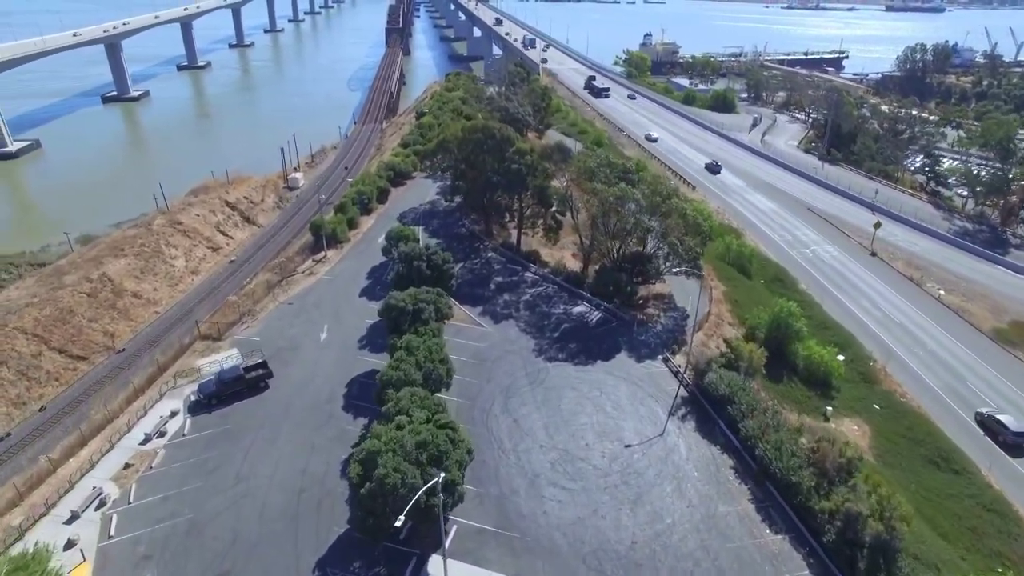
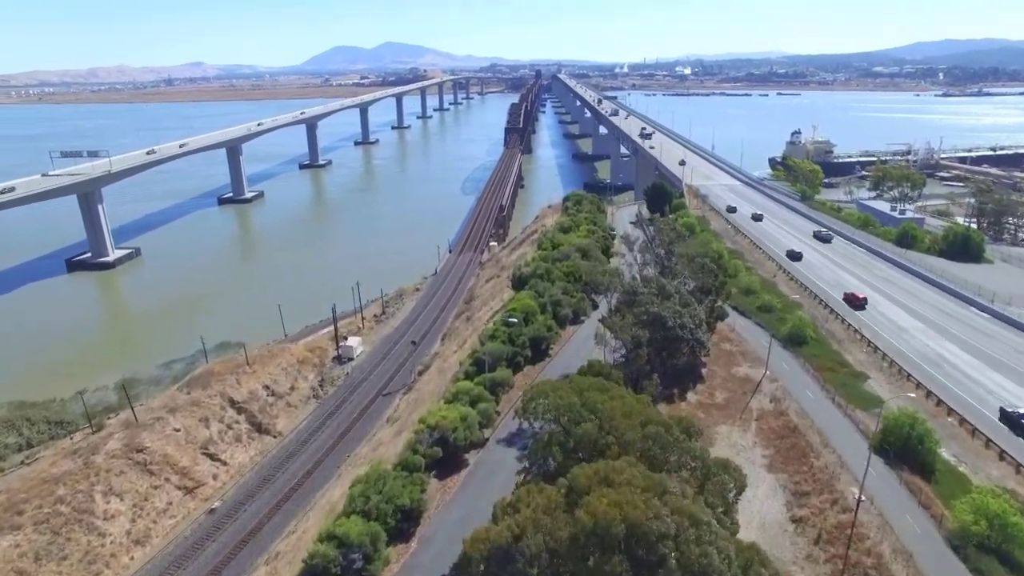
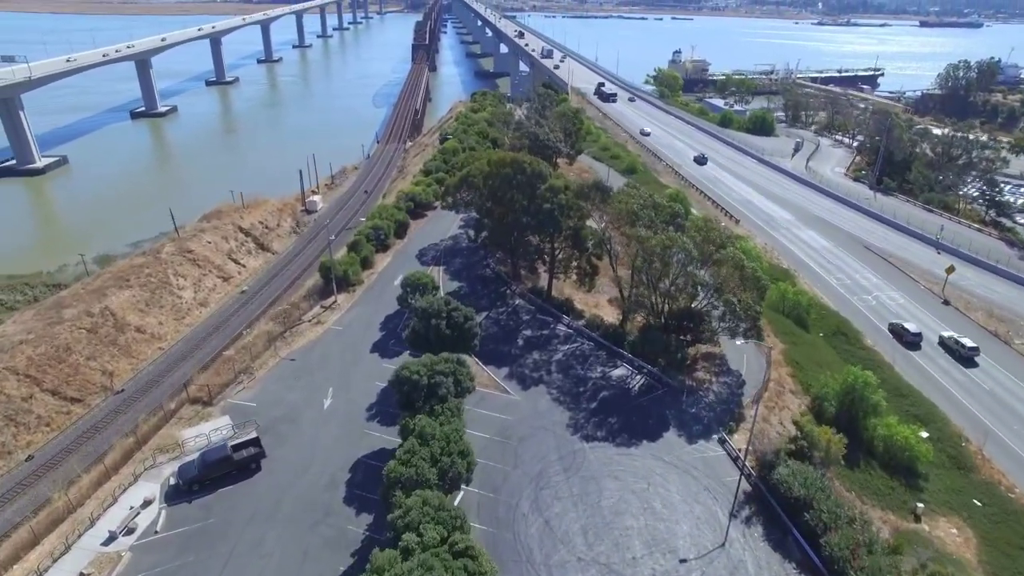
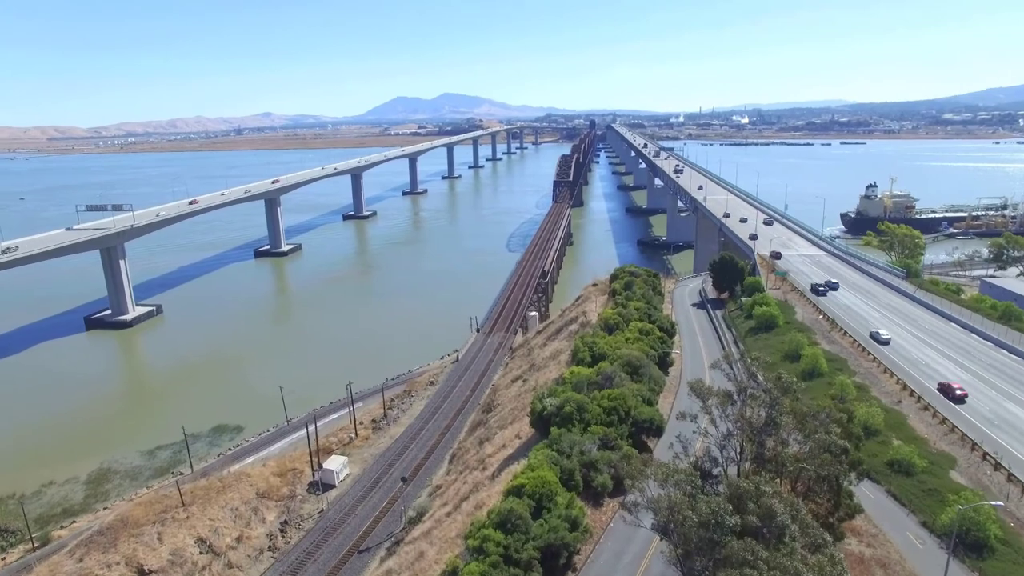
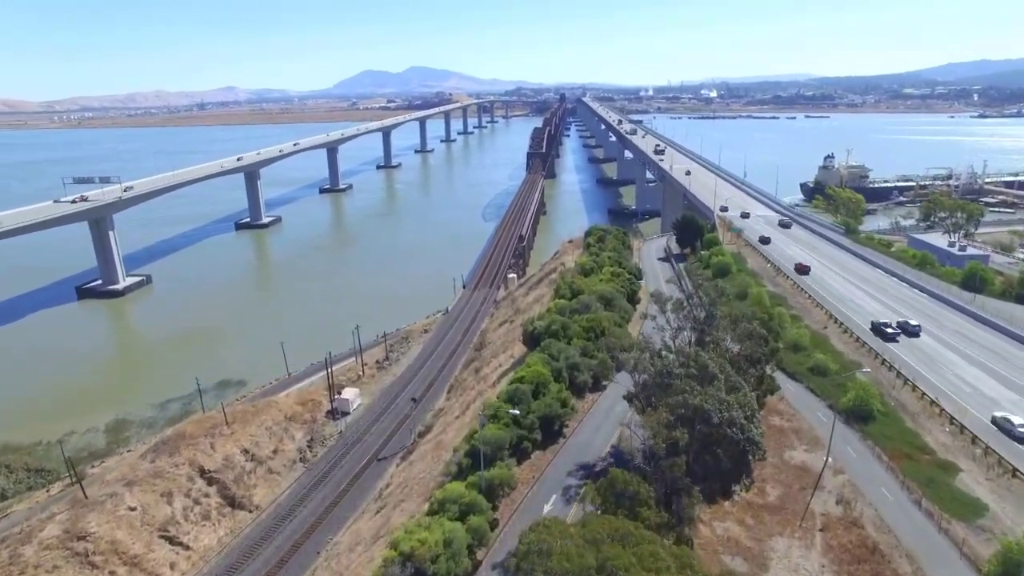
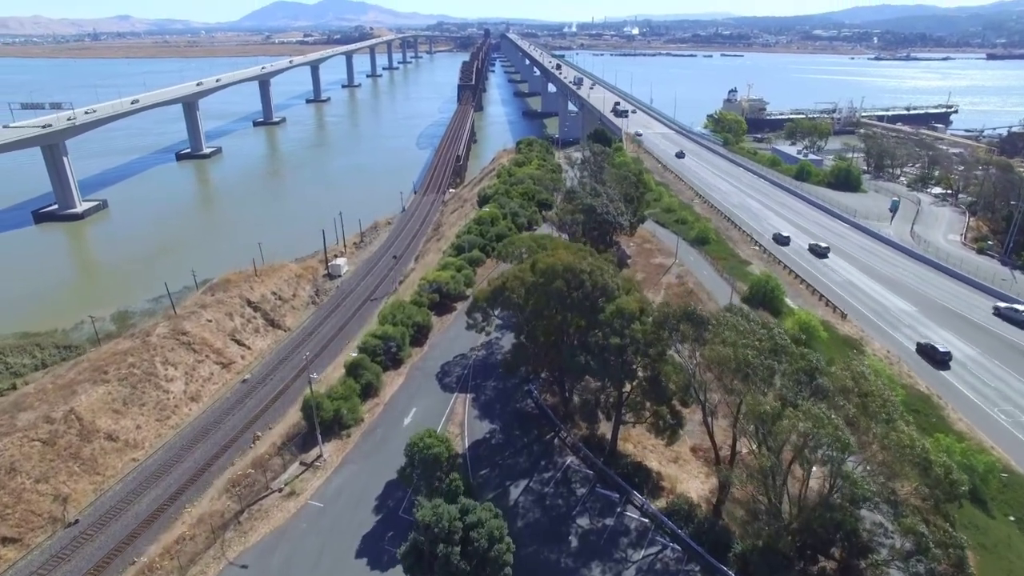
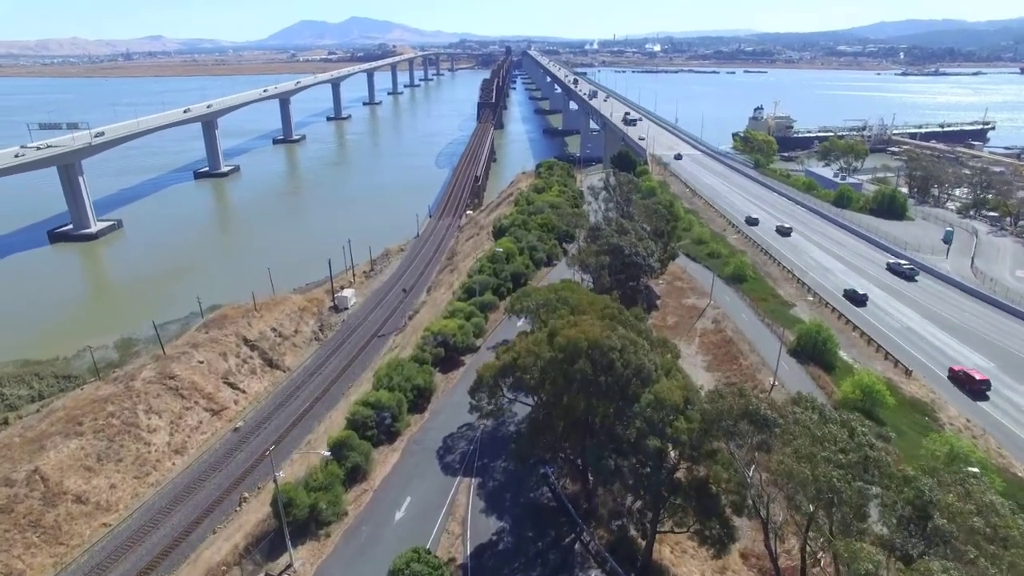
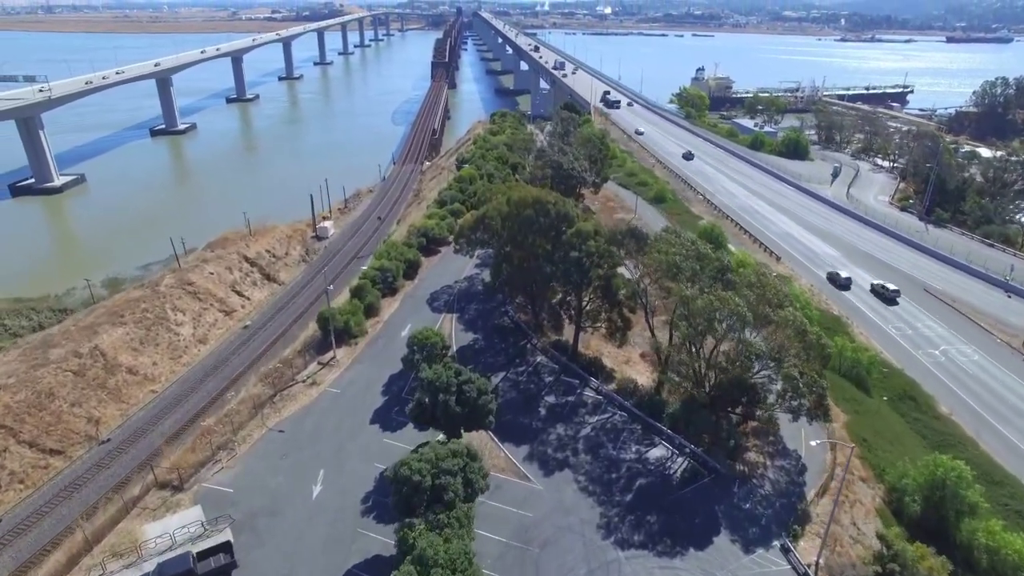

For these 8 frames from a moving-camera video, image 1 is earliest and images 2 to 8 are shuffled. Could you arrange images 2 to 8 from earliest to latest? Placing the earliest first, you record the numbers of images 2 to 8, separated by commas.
3, 8, 6, 7, 2, 5, 4
